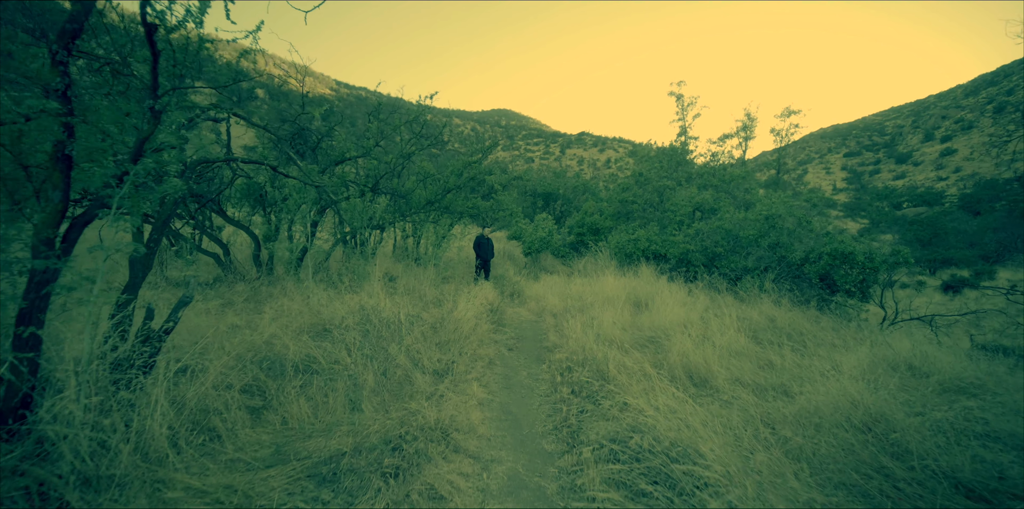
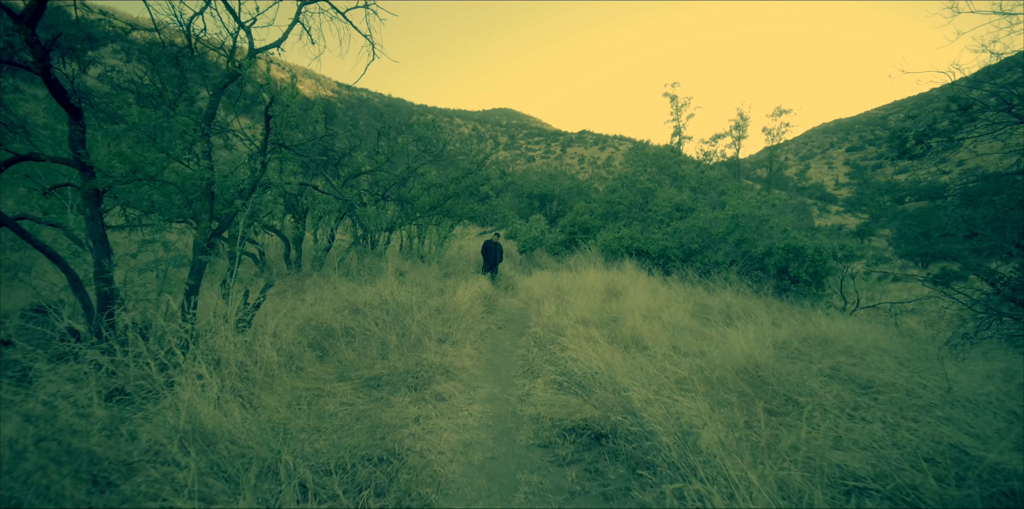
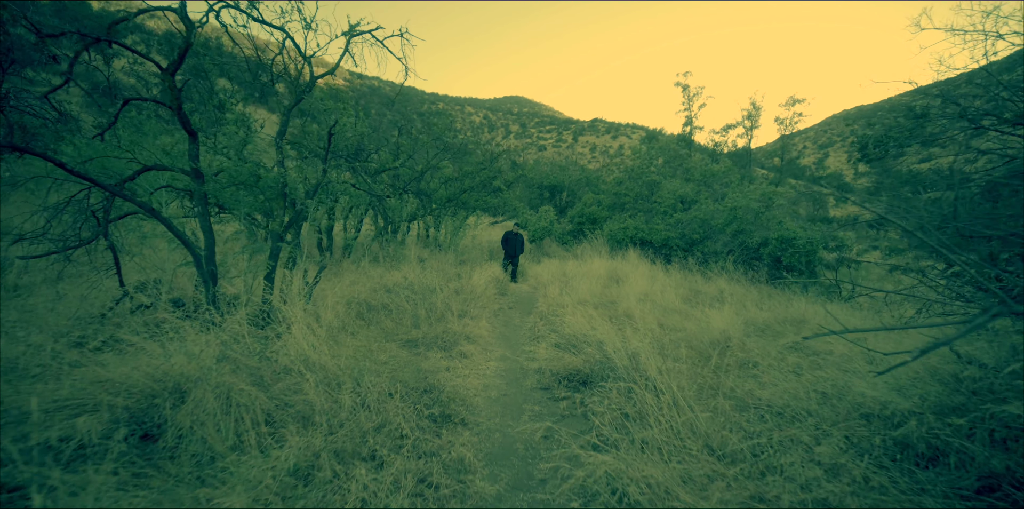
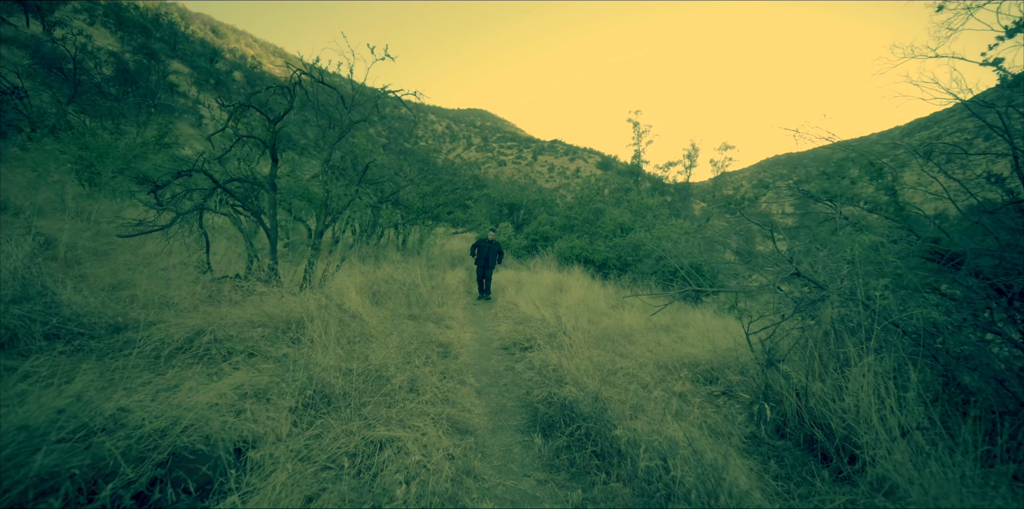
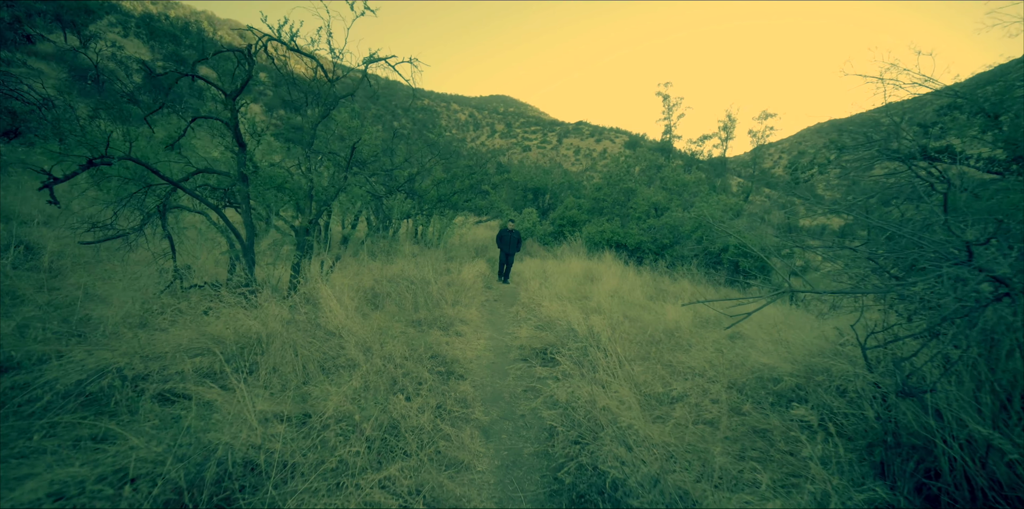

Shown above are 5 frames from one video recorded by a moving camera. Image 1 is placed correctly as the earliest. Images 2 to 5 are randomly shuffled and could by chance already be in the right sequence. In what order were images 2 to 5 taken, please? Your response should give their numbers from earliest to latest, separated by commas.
2, 3, 5, 4
